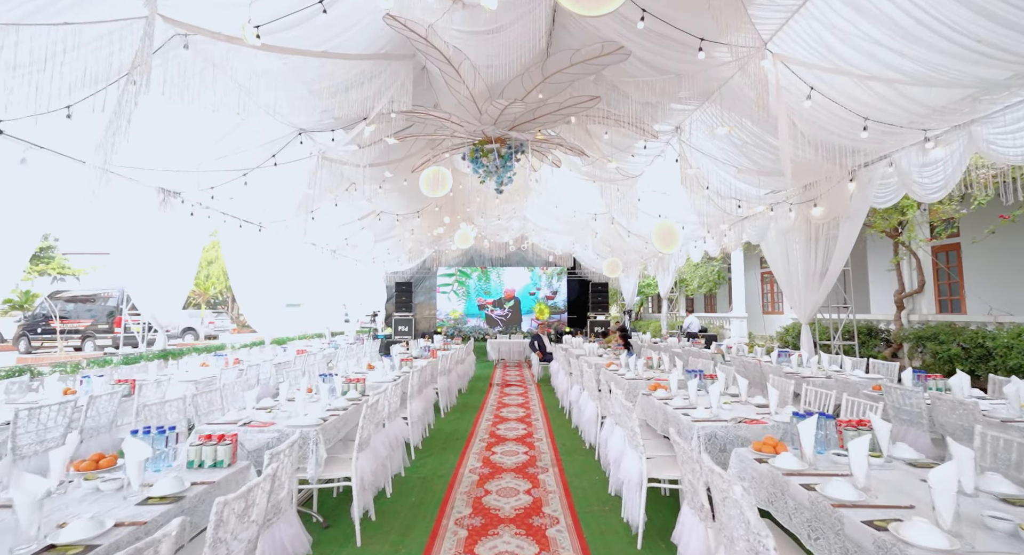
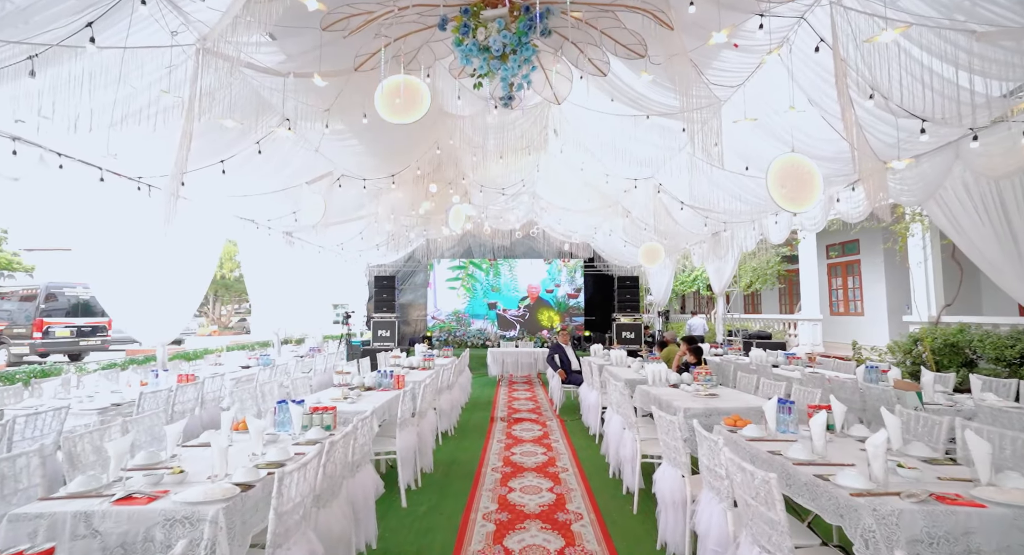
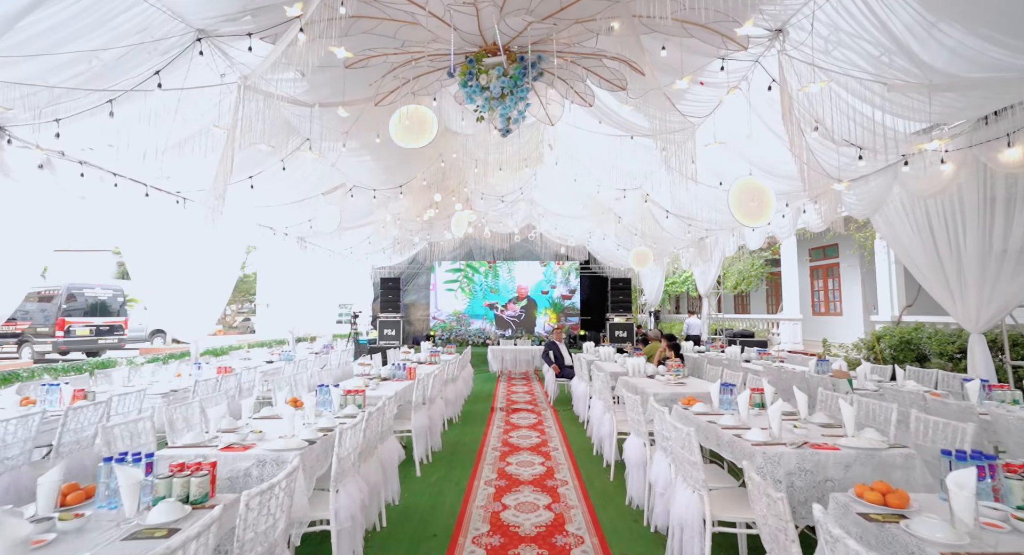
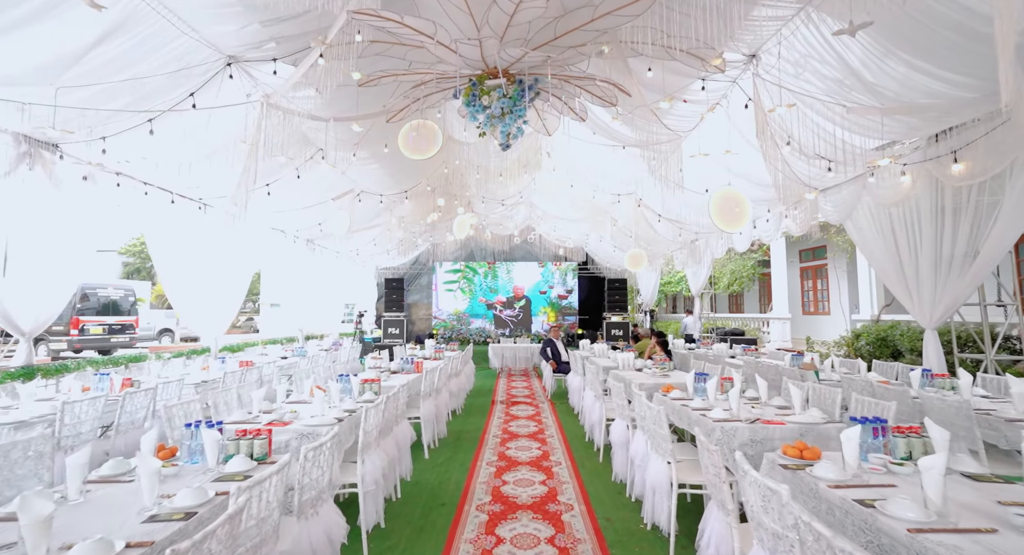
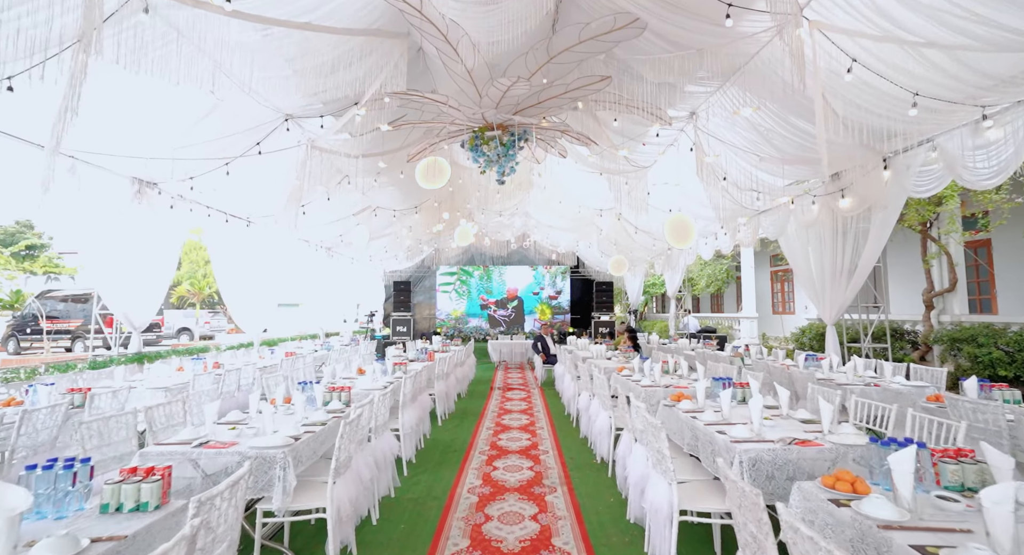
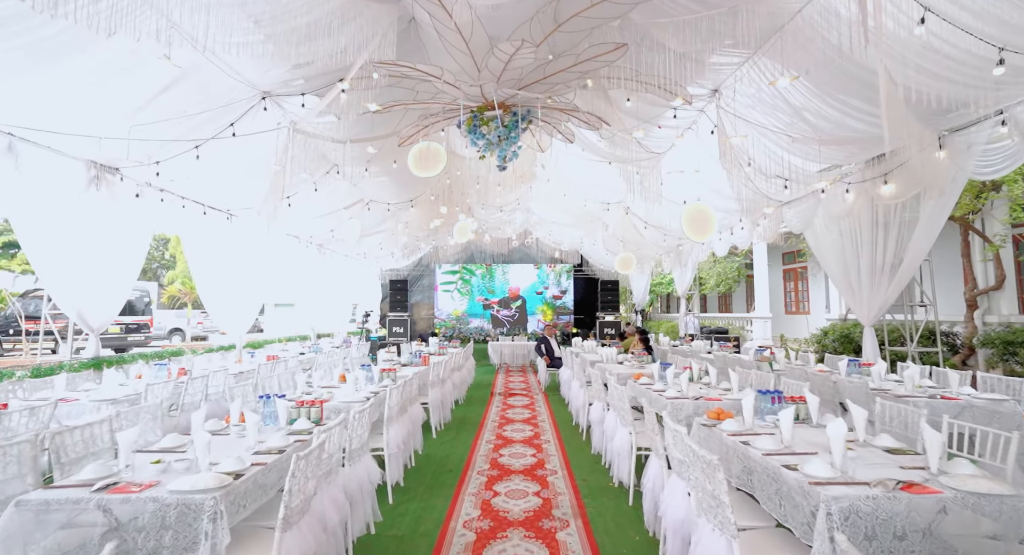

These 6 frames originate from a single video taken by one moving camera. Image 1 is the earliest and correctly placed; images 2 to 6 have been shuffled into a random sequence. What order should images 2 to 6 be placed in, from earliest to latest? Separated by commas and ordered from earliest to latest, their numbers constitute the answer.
5, 6, 4, 3, 2
